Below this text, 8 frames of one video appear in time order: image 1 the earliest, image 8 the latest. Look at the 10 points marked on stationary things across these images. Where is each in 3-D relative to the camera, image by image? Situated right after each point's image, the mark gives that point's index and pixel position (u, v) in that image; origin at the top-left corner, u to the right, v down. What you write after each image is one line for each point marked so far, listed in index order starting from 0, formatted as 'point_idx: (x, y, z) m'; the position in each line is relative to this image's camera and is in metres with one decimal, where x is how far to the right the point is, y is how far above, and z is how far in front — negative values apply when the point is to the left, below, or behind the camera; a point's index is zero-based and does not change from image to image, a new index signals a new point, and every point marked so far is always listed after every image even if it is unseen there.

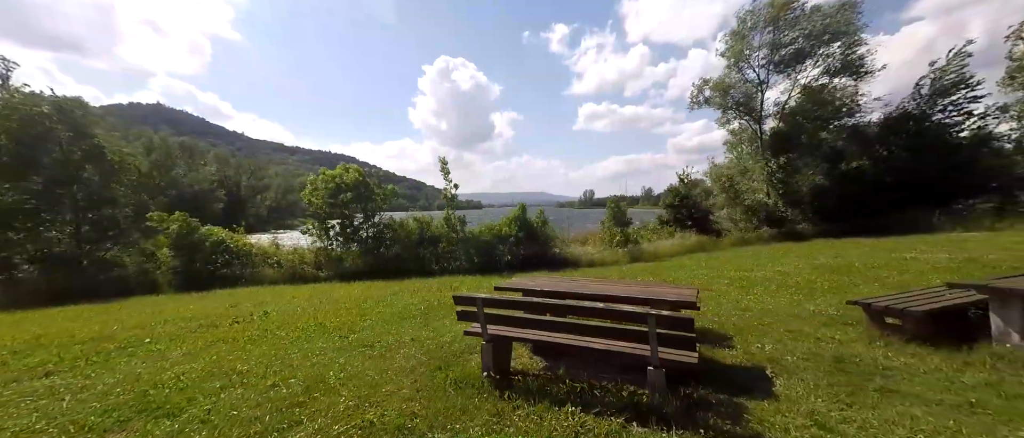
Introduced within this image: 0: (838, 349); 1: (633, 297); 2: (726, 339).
0: (+3.8, -1.5, +4.8) m
1: (+1.3, -0.9, +4.7) m
2: (+2.8, -1.6, +5.6) m
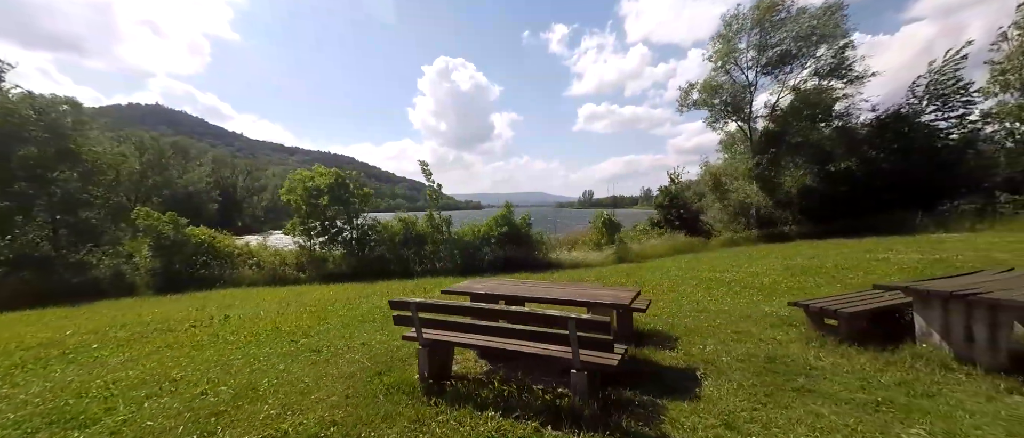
0: (+3.2, -1.6, +5.0) m
1: (+0.6, -0.9, +4.8) m
2: (+2.1, -1.6, +5.7) m
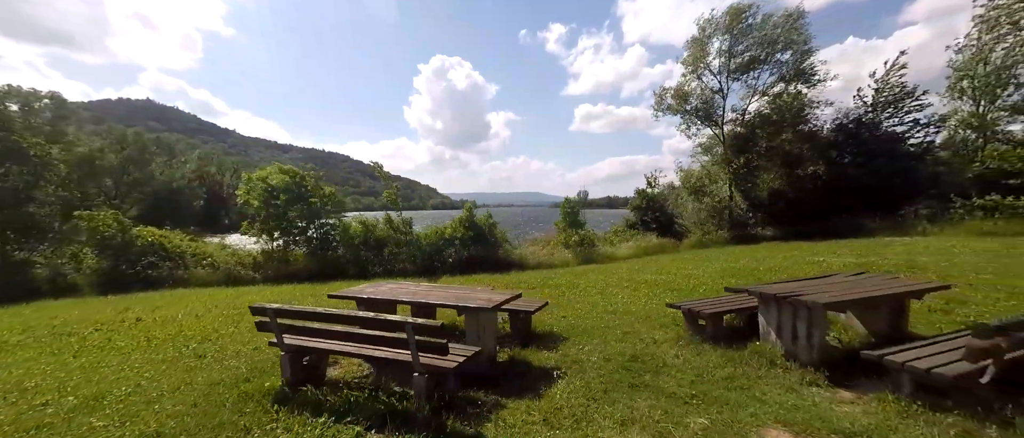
0: (+1.7, -1.7, +5.3) m
1: (-0.8, -1.0, +5.0) m
2: (+0.6, -1.7, +6.0) m
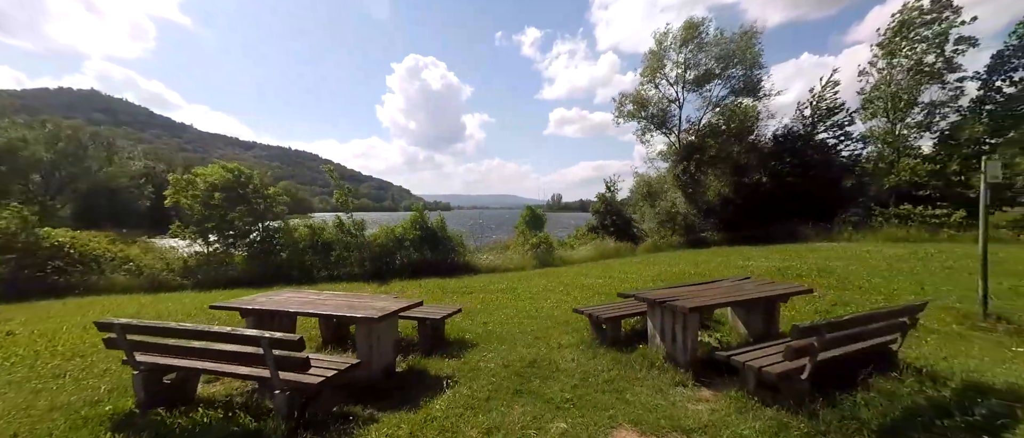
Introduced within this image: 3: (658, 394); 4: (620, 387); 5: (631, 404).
0: (+0.4, -1.8, +5.5) m
1: (-2.0, -1.1, +4.9) m
2: (-0.7, -1.8, +6.0) m
3: (+1.4, -1.7, +4.0) m
4: (+1.1, -1.7, +4.2) m
5: (+1.1, -1.7, +3.8) m
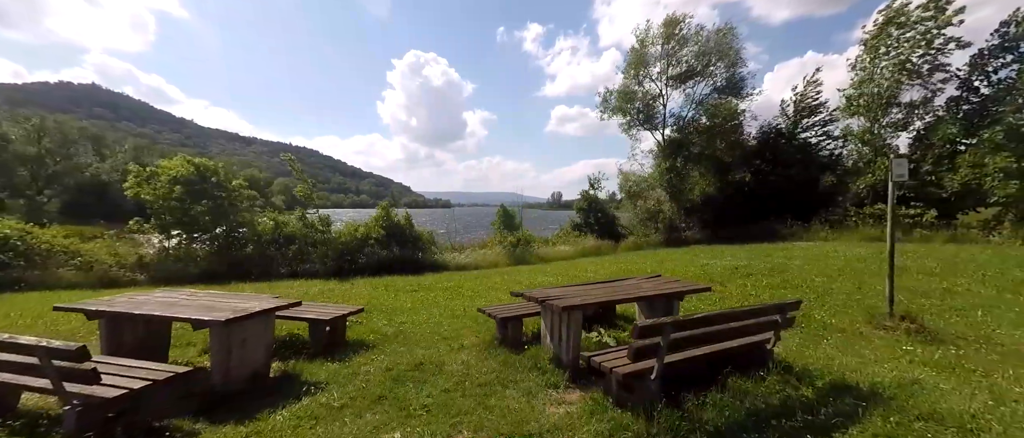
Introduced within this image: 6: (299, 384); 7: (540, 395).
0: (-0.9, -1.7, +5.2) m
1: (-3.4, -1.0, +4.5) m
2: (-2.1, -1.8, +5.7) m
3: (+0.1, -1.6, +3.8) m
4: (-0.2, -1.6, +4.0) m
5: (-0.2, -1.6, +3.5) m
6: (-2.2, -1.8, +4.5) m
7: (+0.3, -1.6, +3.8) m
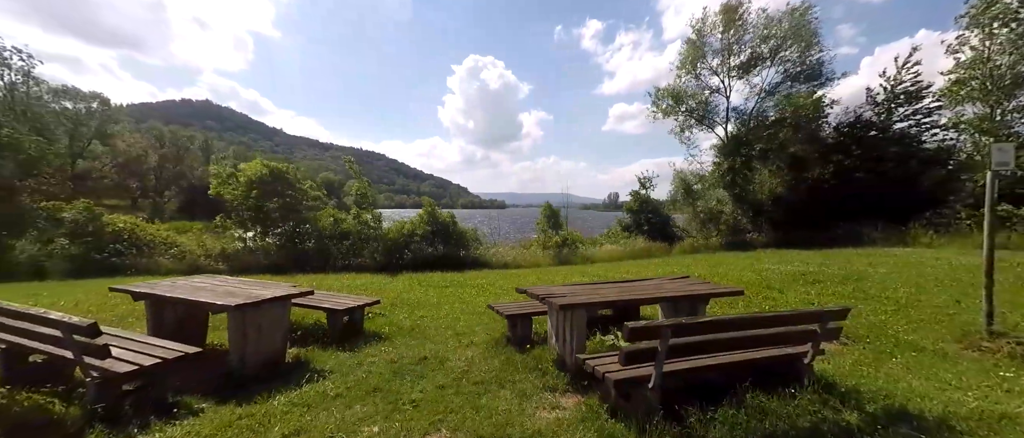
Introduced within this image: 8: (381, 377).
0: (-0.8, -1.6, +5.1) m
1: (-3.3, -0.9, +4.7) m
2: (-1.9, -1.7, +5.7) m
3: (0.0, -1.5, +3.6) m
4: (-0.2, -1.6, +3.8) m
5: (-0.3, -1.5, +3.4) m
6: (-2.2, -1.6, +4.6) m
7: (+0.2, -1.5, +3.6) m
8: (-1.4, -1.6, +4.3) m
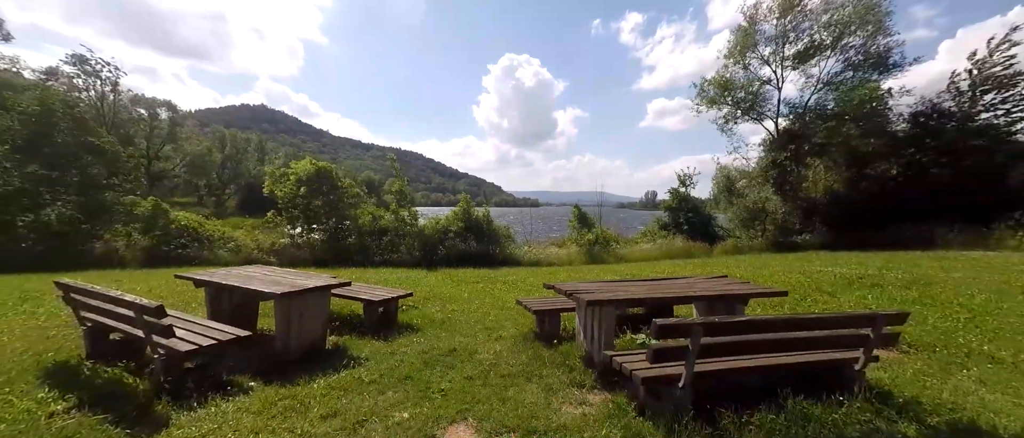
0: (-0.4, -1.6, +5.2) m
1: (-3.0, -0.8, +5.0) m
2: (-1.5, -1.6, +5.9) m
3: (+0.3, -1.5, +3.6) m
4: (0.0, -1.5, +3.9) m
5: (-0.1, -1.5, +3.4) m
6: (-1.9, -1.6, +4.8) m
7: (+0.4, -1.5, +3.6) m
8: (-1.1, -1.5, +4.4) m
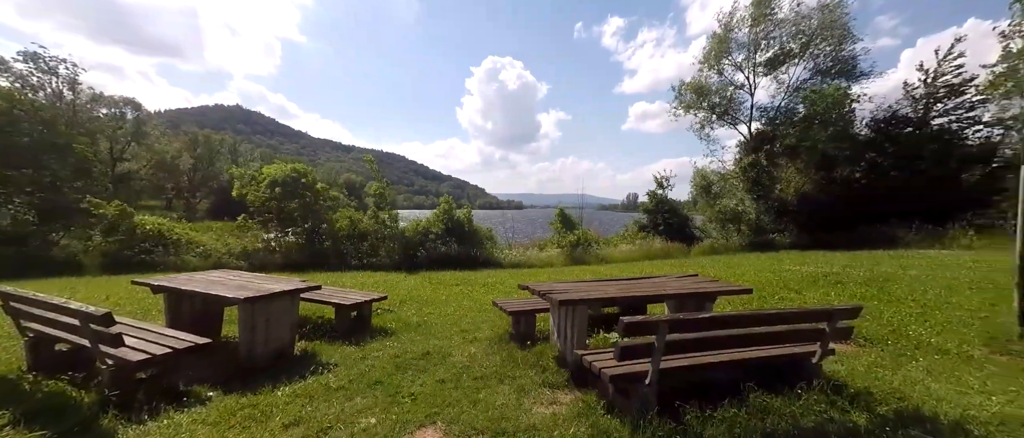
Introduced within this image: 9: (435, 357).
0: (-0.8, -1.6, +5.2) m
1: (-3.3, -0.8, +4.8) m
2: (-1.9, -1.6, +5.8) m
3: (0.0, -1.5, +3.6) m
4: (-0.2, -1.5, +3.8) m
5: (-0.3, -1.5, +3.4) m
6: (-2.2, -1.6, +4.7) m
7: (+0.2, -1.5, +3.6) m
8: (-1.4, -1.6, +4.3) m
9: (-0.9, -1.6, +4.7) m
